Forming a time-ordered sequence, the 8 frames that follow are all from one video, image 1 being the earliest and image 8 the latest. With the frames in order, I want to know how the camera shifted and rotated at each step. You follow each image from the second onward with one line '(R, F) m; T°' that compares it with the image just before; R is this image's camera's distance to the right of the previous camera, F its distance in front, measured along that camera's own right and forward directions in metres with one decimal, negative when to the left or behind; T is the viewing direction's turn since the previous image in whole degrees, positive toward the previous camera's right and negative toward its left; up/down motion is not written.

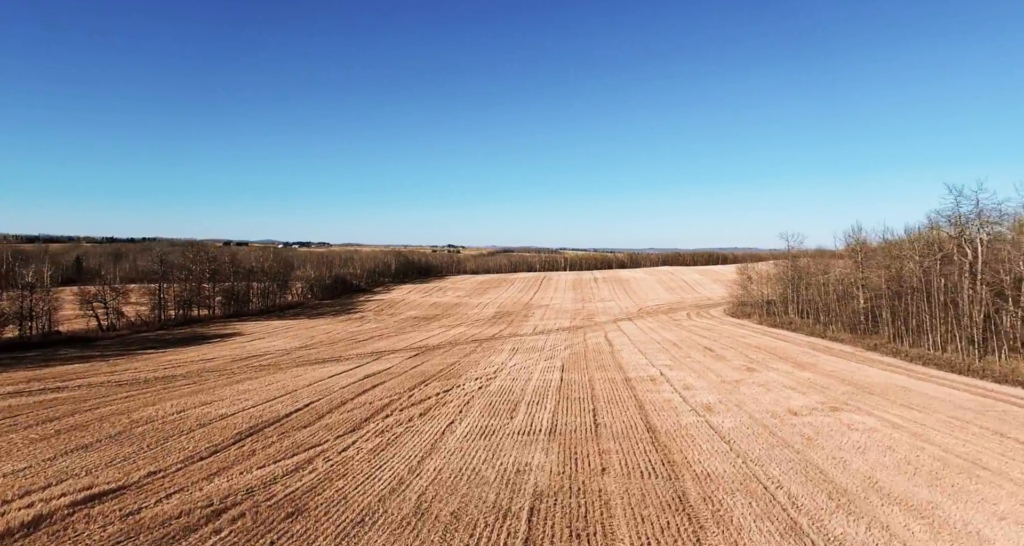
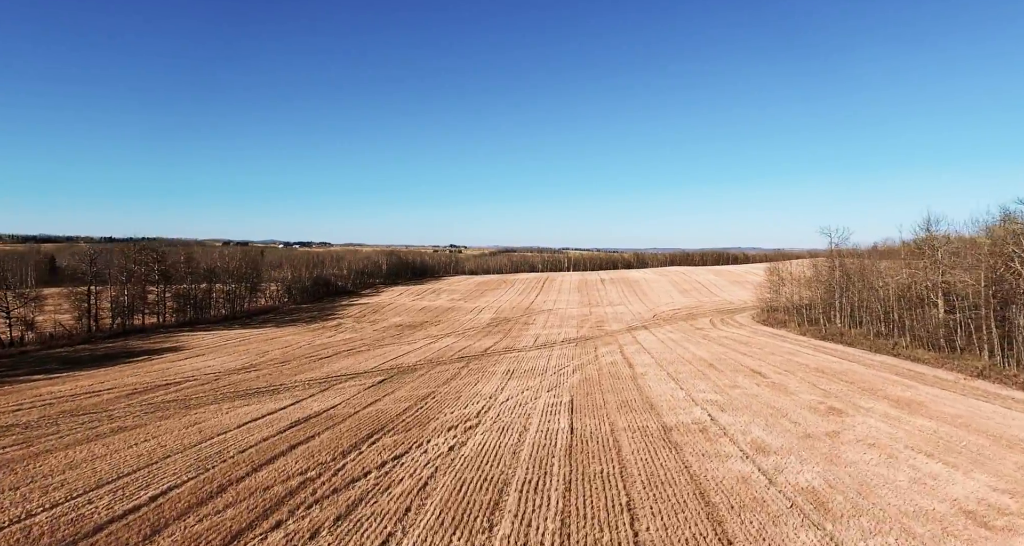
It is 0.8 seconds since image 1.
(+0.3, +5.1) m; 0°
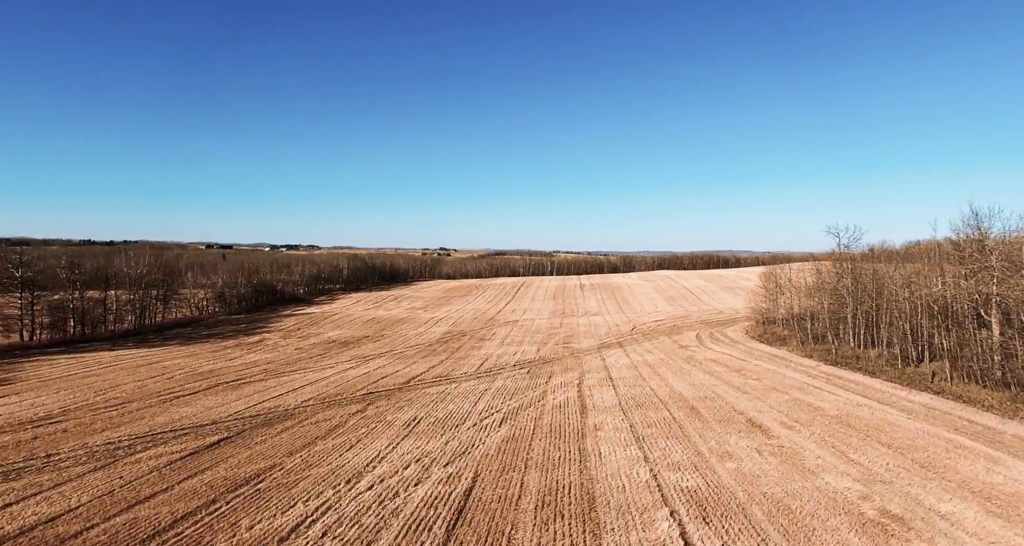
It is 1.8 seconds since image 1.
(+2.2, +5.5) m; +1°
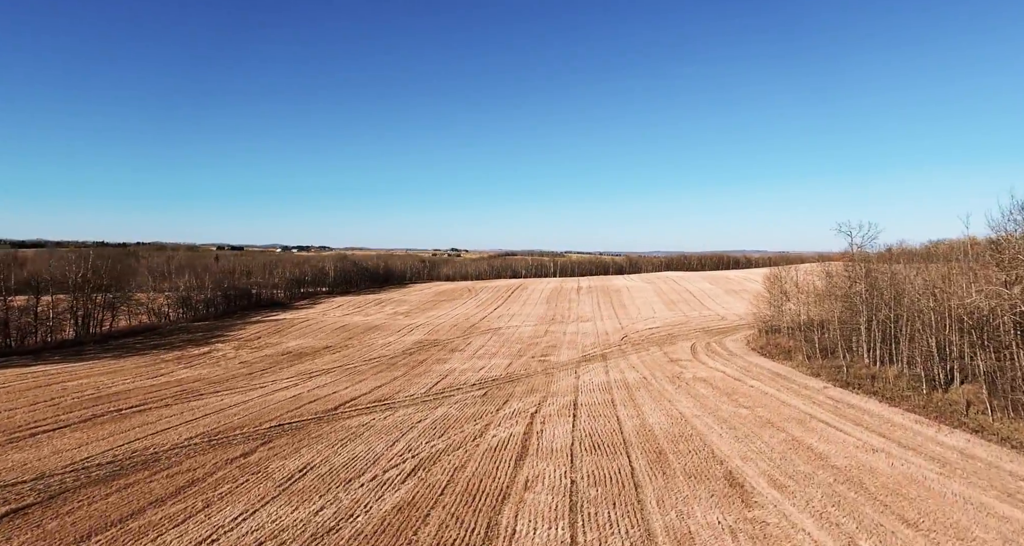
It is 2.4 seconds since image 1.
(+2.0, +3.2) m; -1°
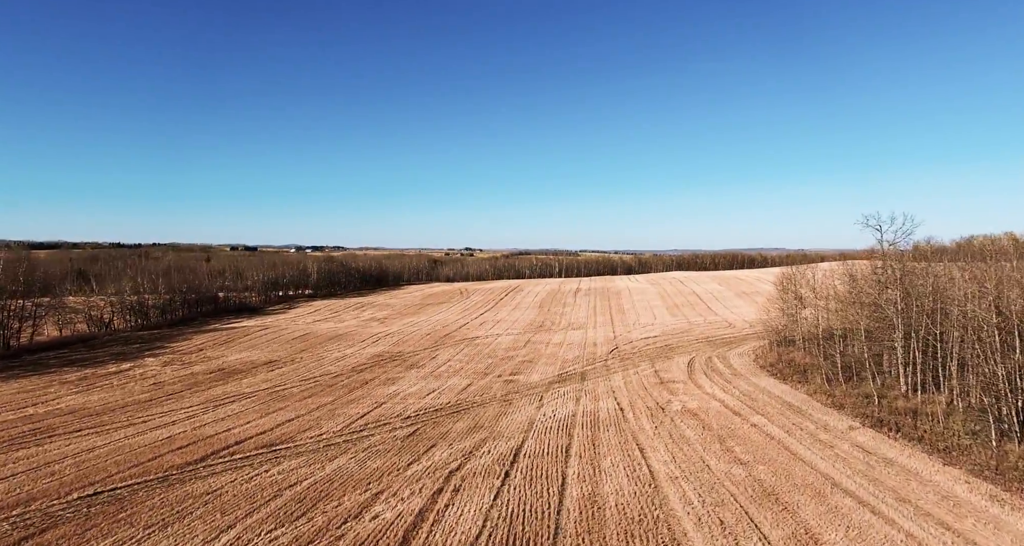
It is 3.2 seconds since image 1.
(+2.2, +4.2) m; -2°
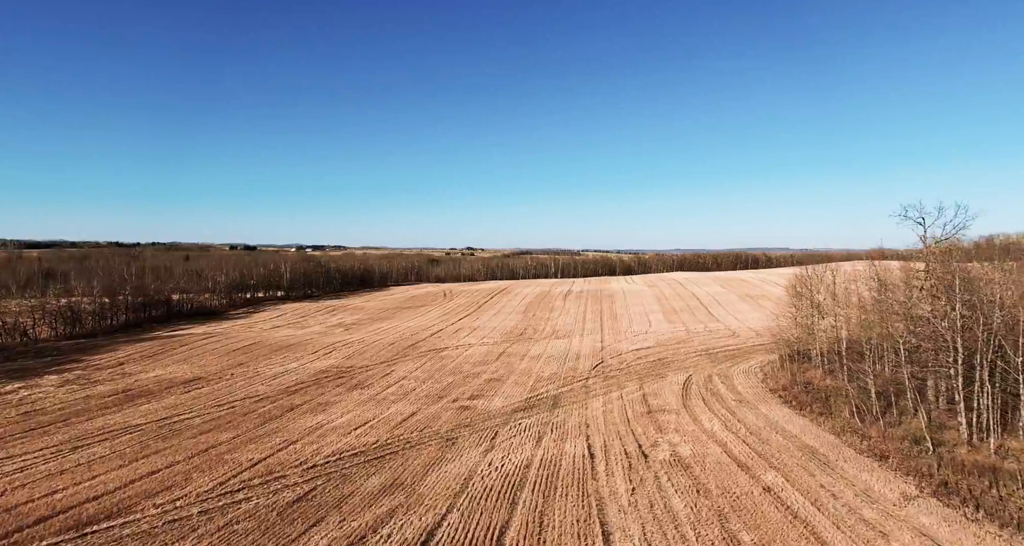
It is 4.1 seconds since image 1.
(+1.6, +4.0) m; 0°
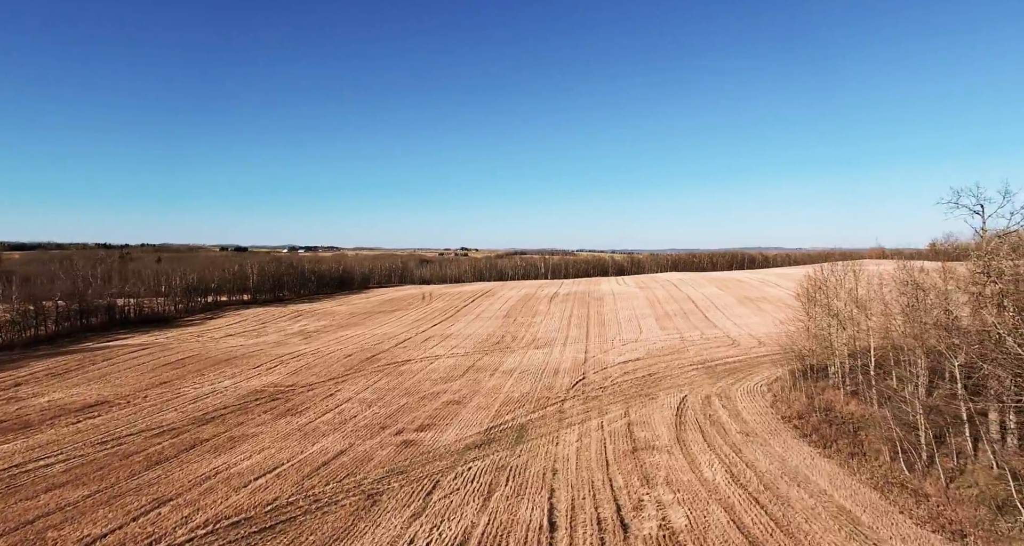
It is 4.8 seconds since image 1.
(+1.1, +3.5) m; +1°
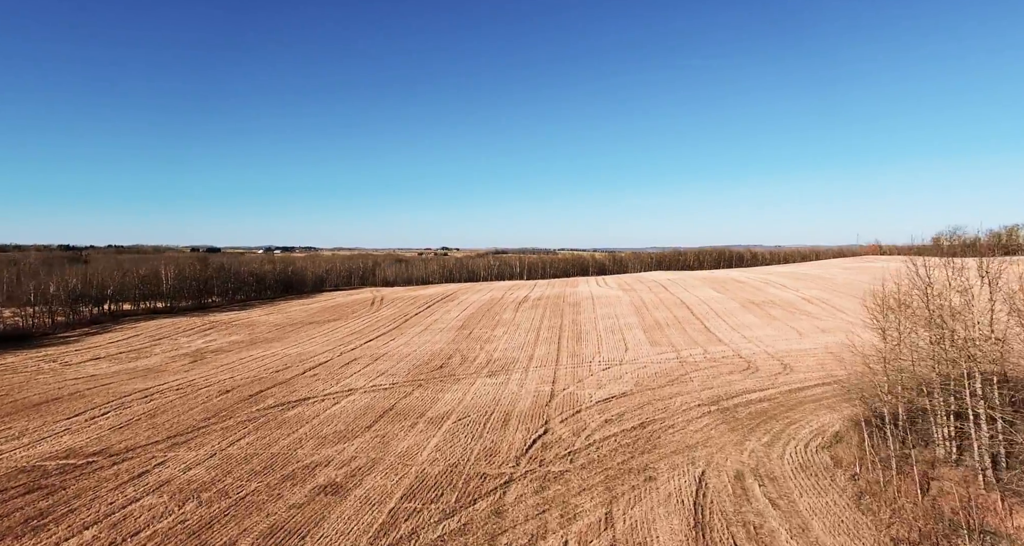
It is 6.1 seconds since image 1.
(+1.6, +7.4) m; +2°
